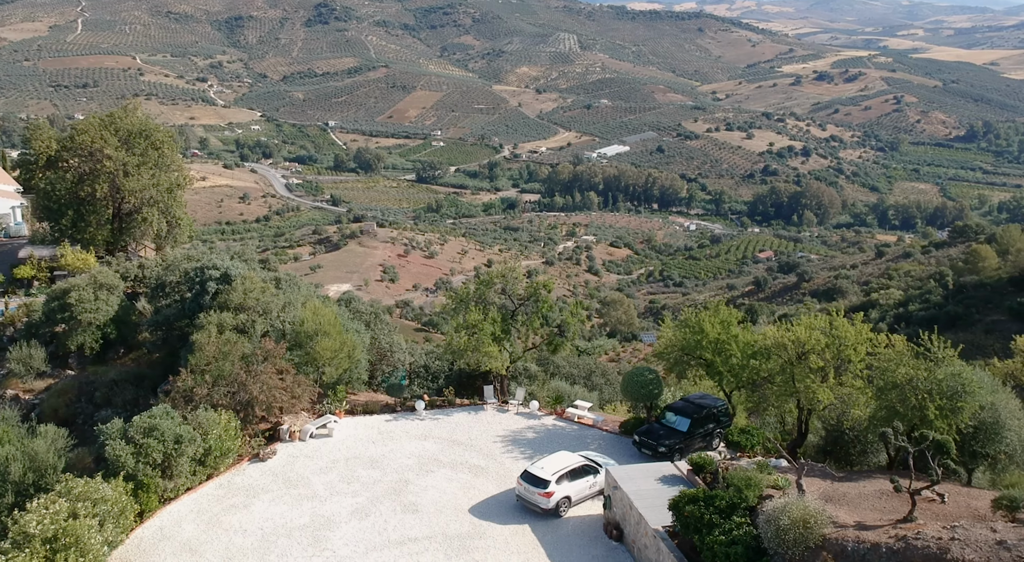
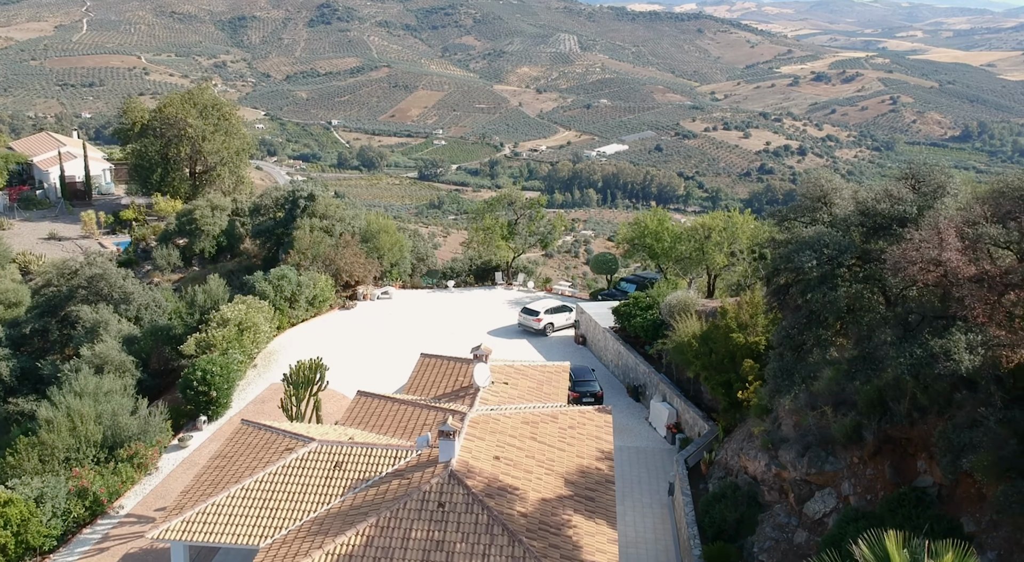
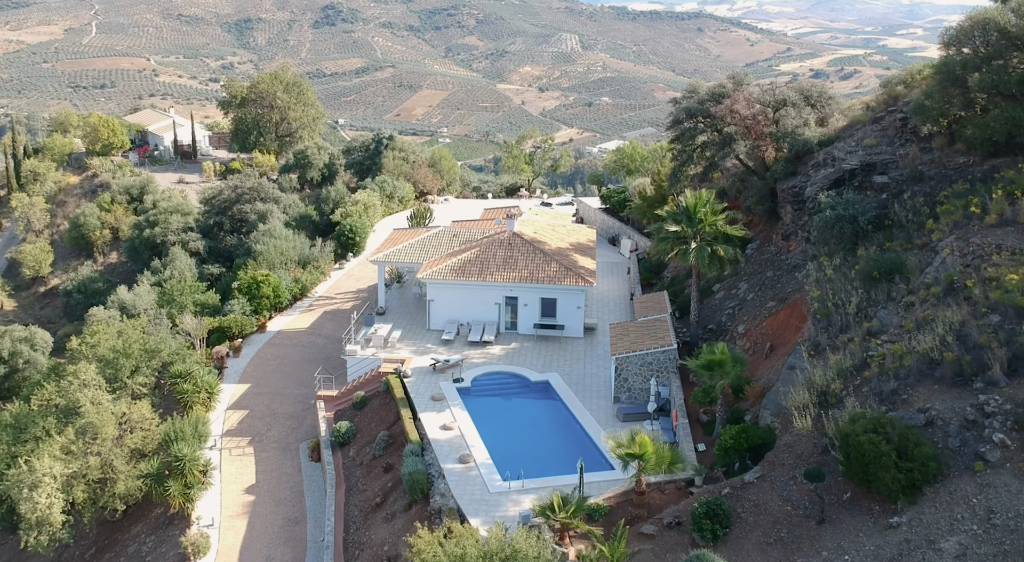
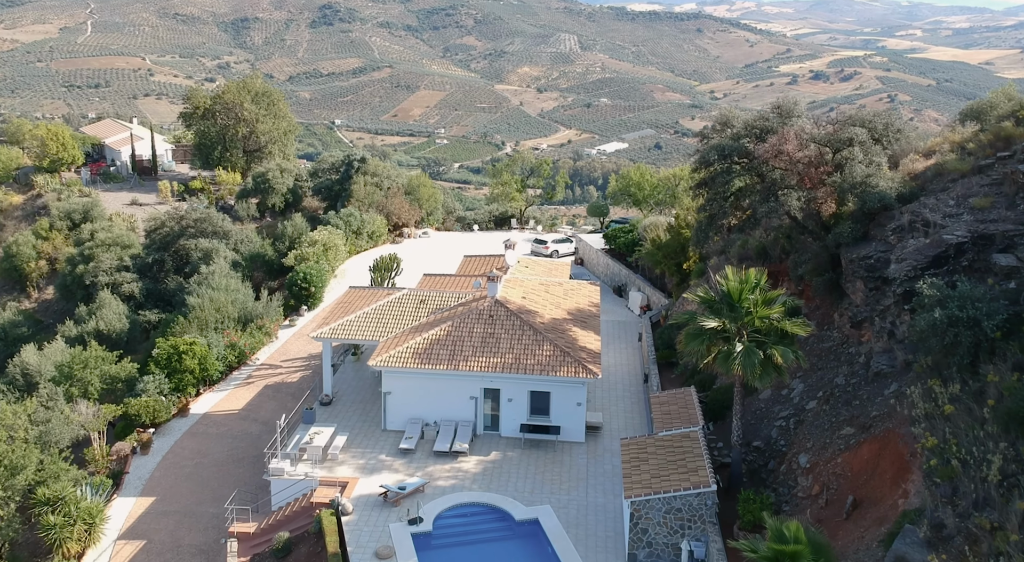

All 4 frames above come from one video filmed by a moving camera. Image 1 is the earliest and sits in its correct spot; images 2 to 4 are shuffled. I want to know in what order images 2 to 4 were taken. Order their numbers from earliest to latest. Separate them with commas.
2, 4, 3
